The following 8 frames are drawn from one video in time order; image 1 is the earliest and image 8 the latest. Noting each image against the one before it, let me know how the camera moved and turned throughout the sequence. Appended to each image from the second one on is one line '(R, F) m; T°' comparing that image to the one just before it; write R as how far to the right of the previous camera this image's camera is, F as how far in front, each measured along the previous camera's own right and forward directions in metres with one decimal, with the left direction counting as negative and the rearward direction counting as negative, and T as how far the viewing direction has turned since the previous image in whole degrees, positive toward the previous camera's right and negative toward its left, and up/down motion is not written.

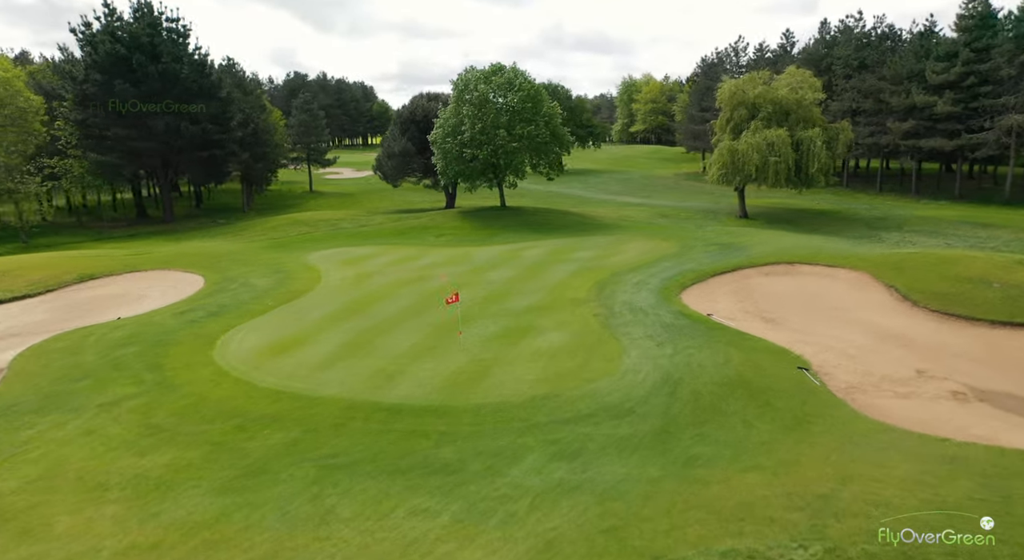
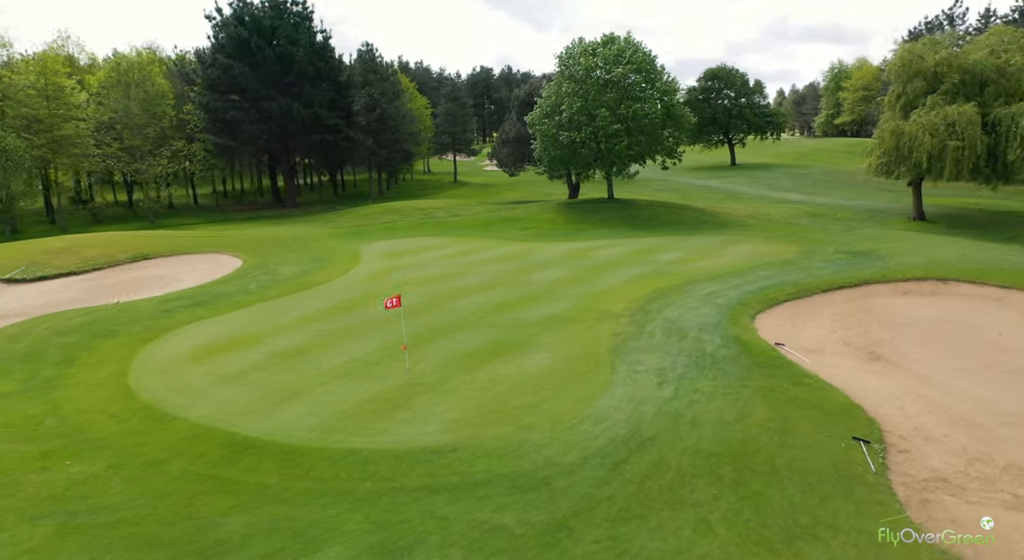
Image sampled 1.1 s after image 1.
(+3.9, +4.1) m; -14°
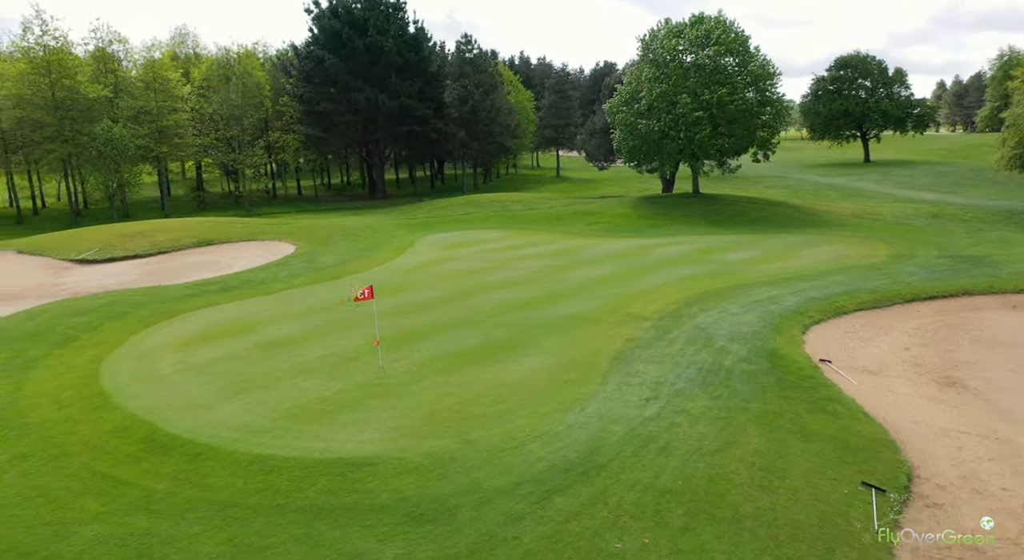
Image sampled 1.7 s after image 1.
(+2.3, +1.6) m; -9°
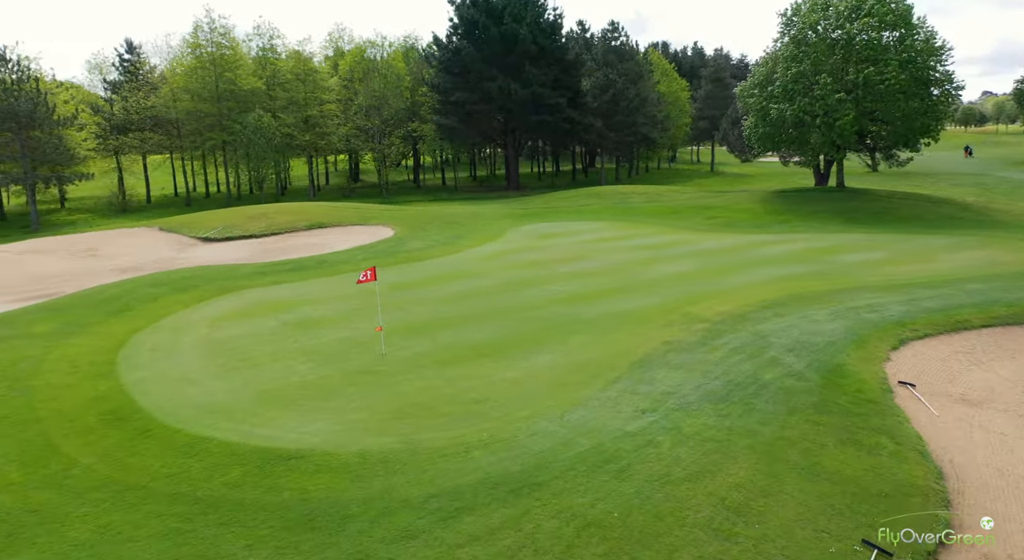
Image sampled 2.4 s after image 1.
(+2.4, +1.4) m; -13°
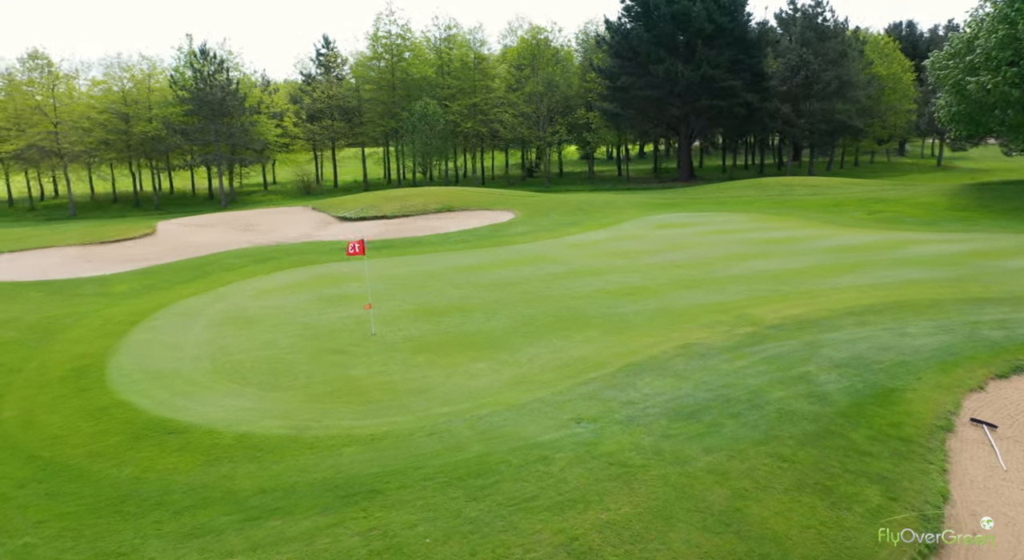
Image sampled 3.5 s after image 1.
(+3.1, +1.6) m; -16°
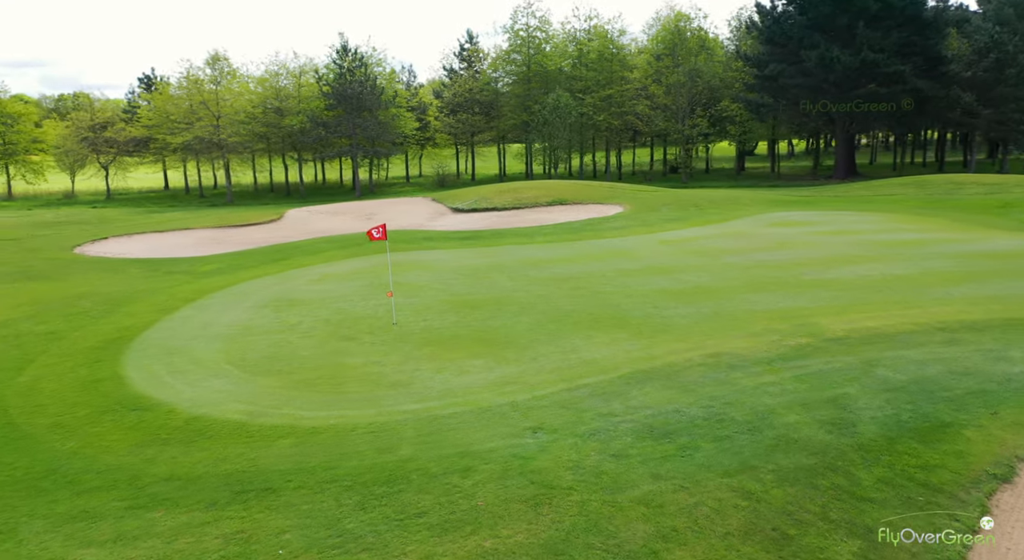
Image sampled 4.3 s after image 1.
(+2.0, +0.9) m; -12°
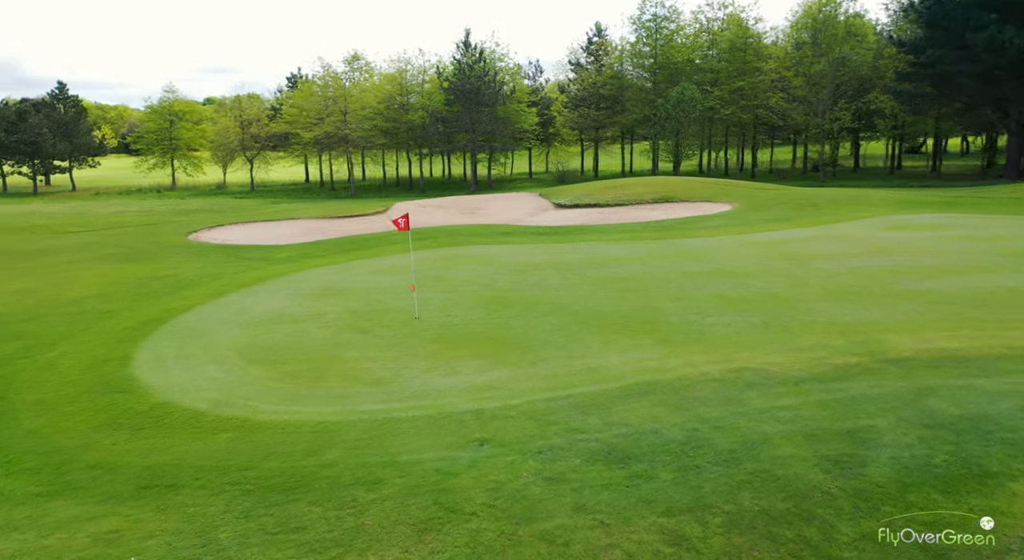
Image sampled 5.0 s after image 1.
(+1.7, +0.8) m; -11°
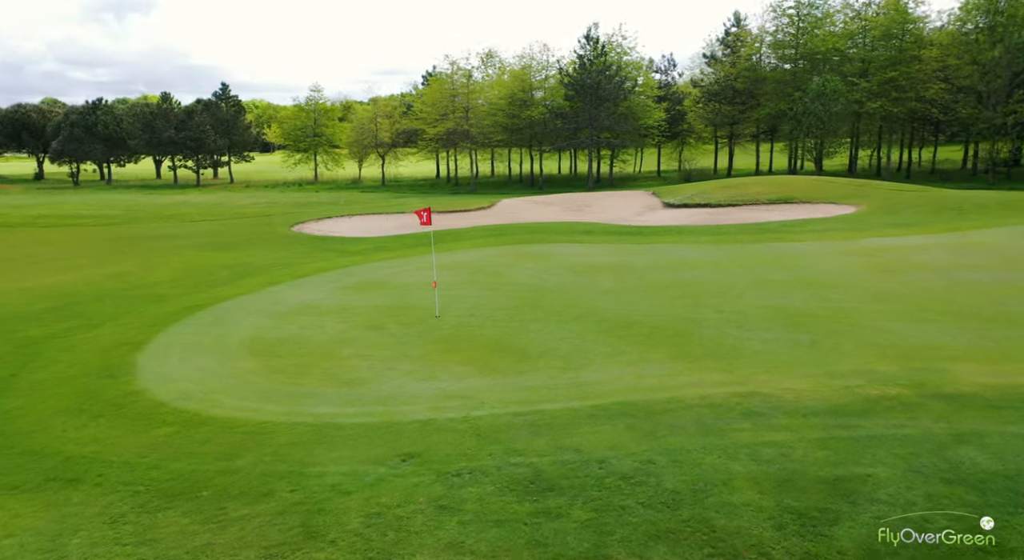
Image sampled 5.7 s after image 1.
(+1.8, +0.8) m; -11°
